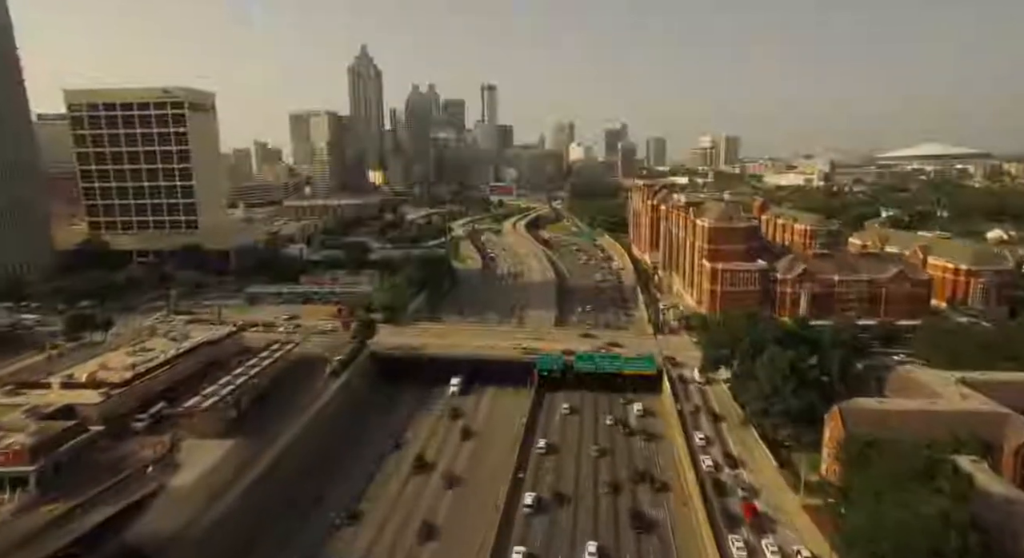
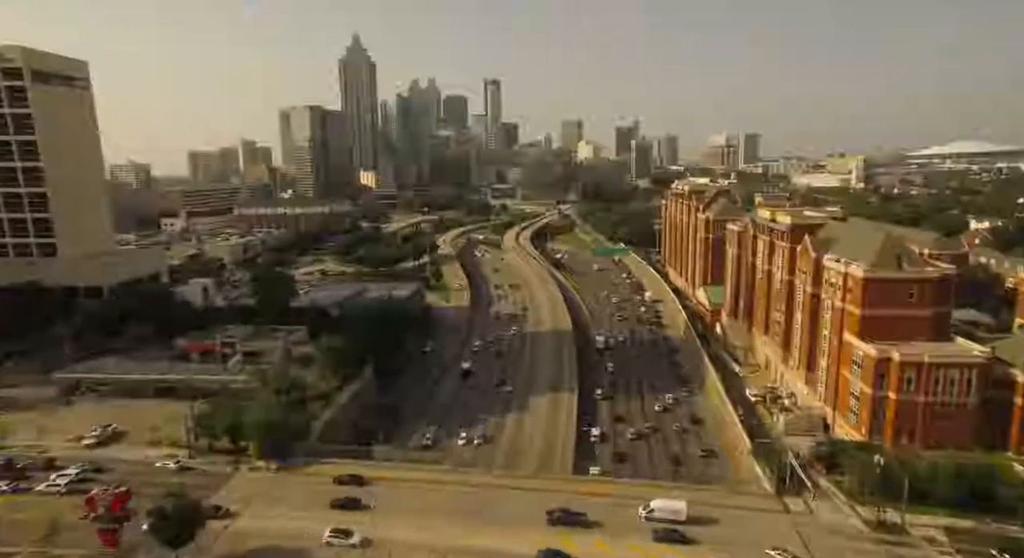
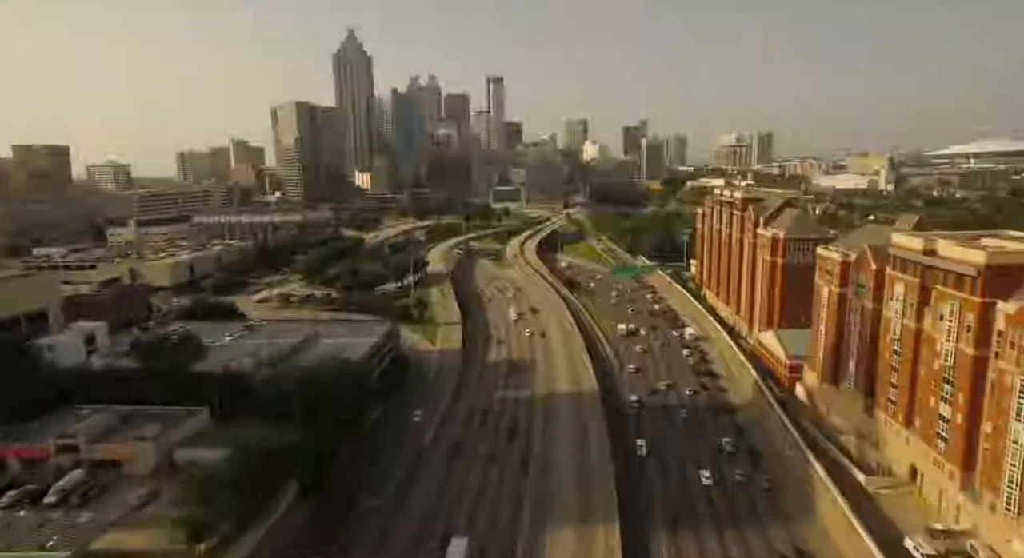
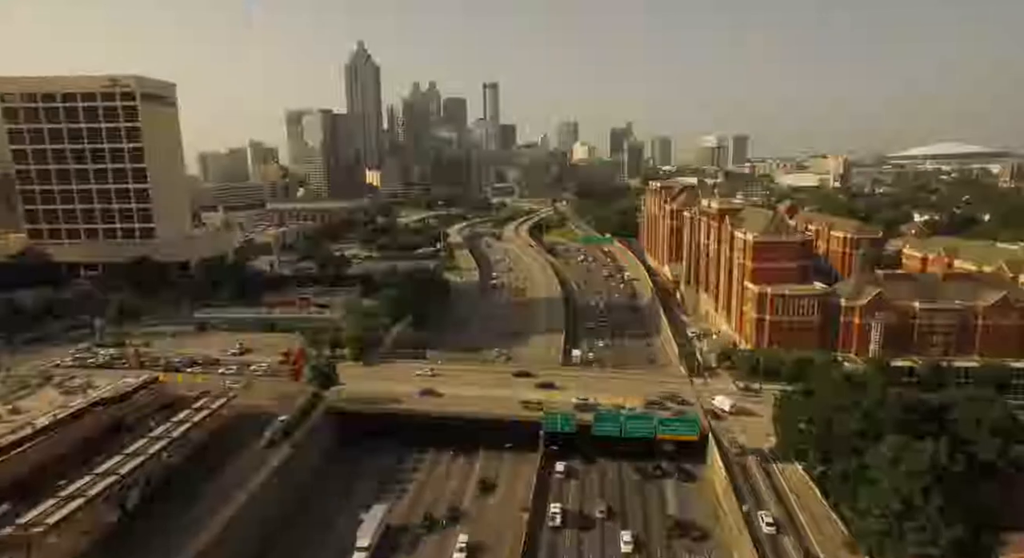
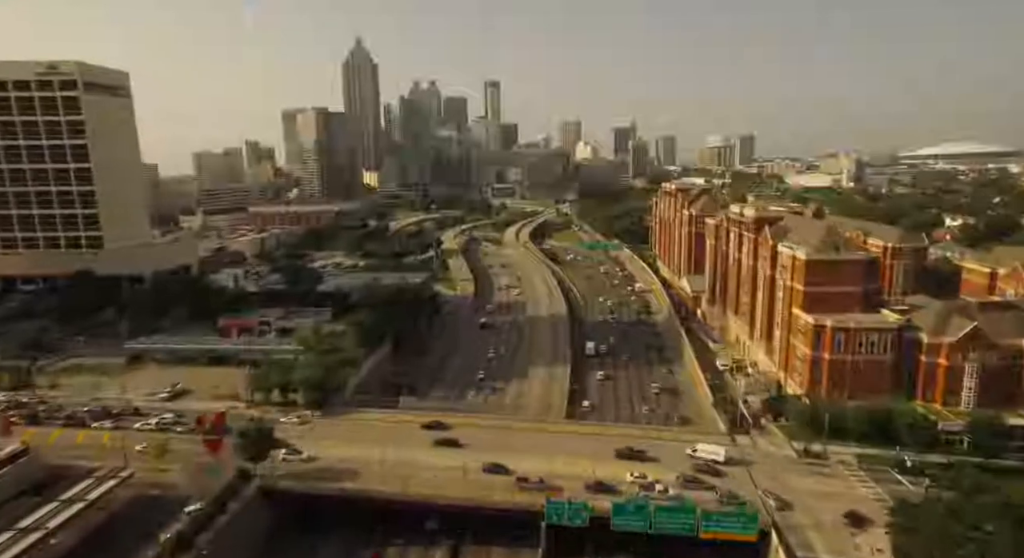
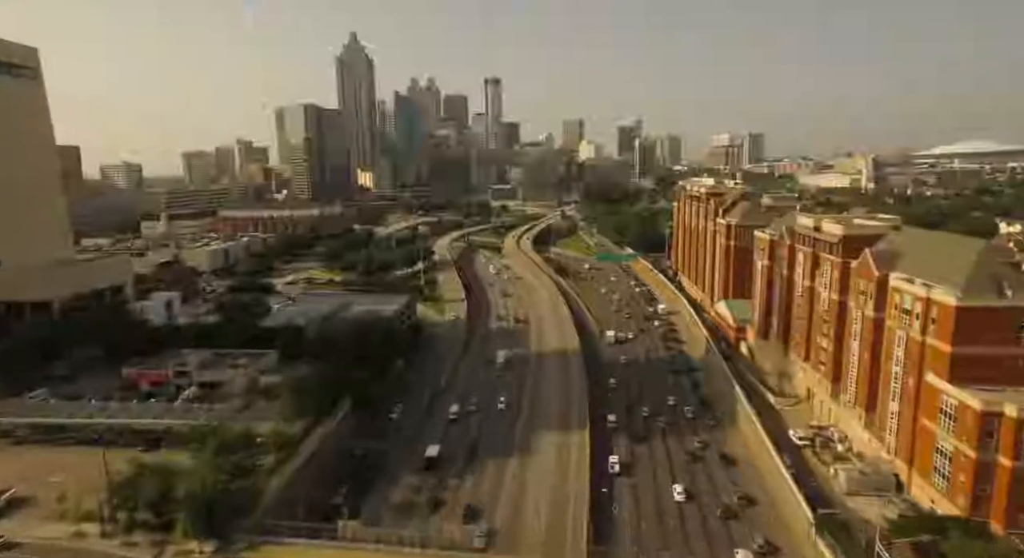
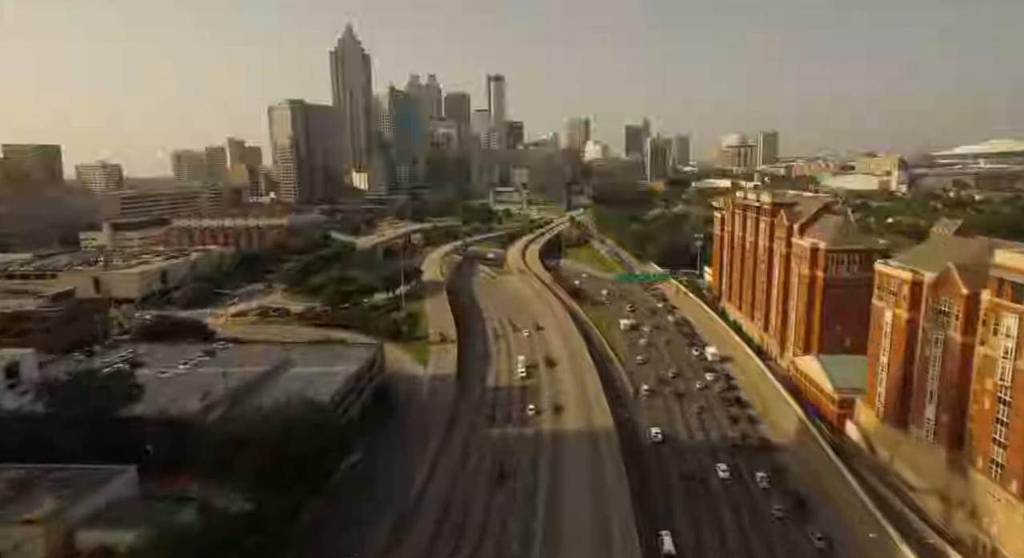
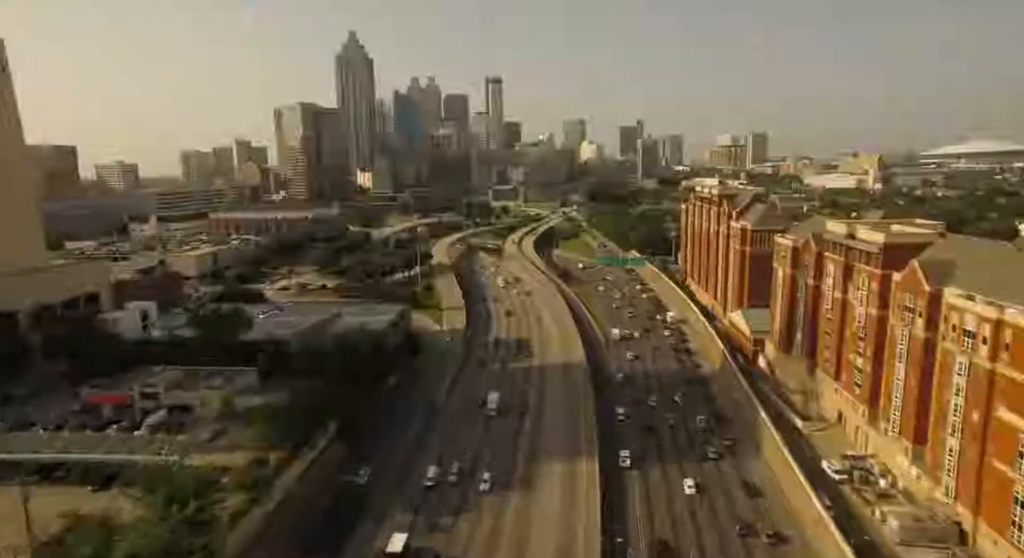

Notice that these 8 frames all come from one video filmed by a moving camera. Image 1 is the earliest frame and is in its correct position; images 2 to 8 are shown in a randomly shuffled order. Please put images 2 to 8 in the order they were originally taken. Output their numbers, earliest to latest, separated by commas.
4, 5, 2, 6, 8, 3, 7
